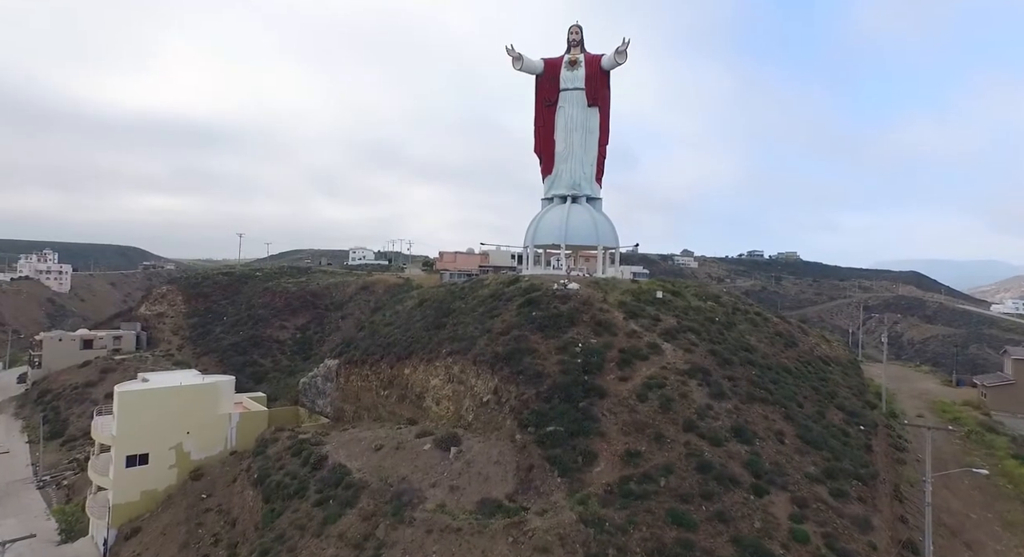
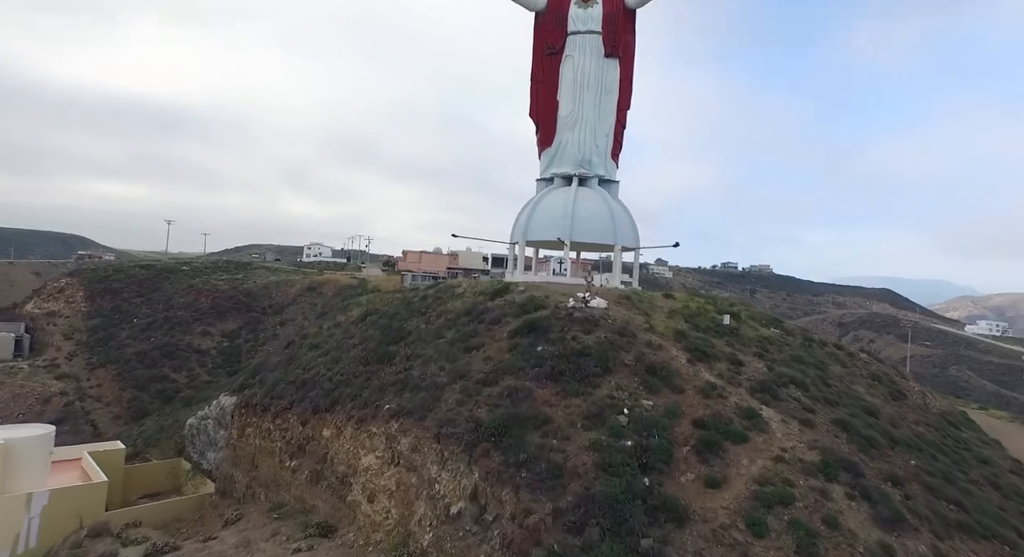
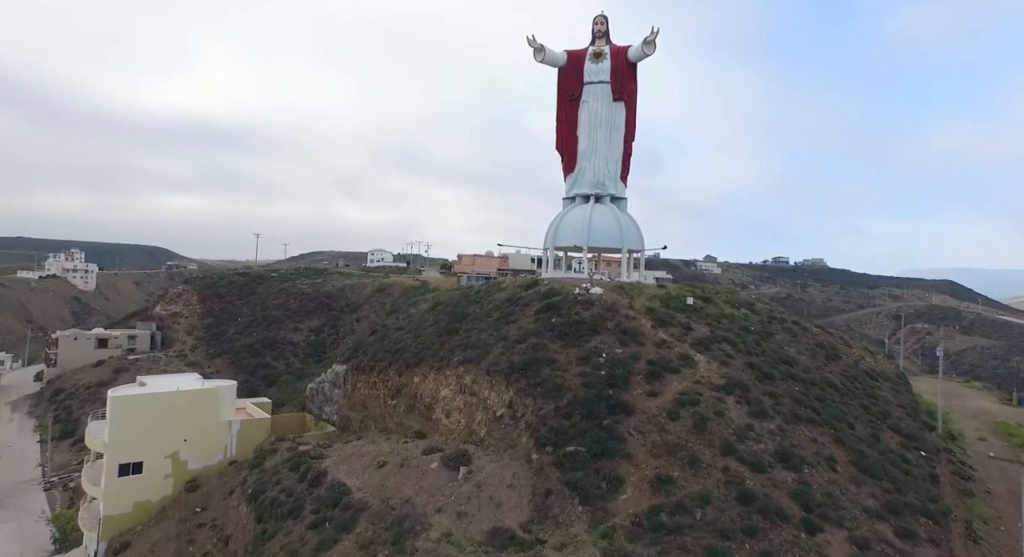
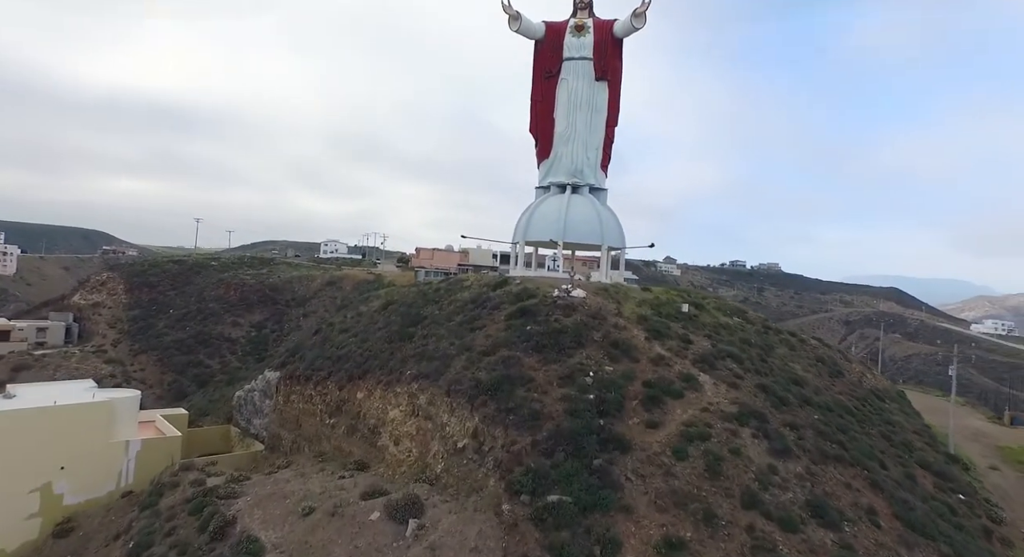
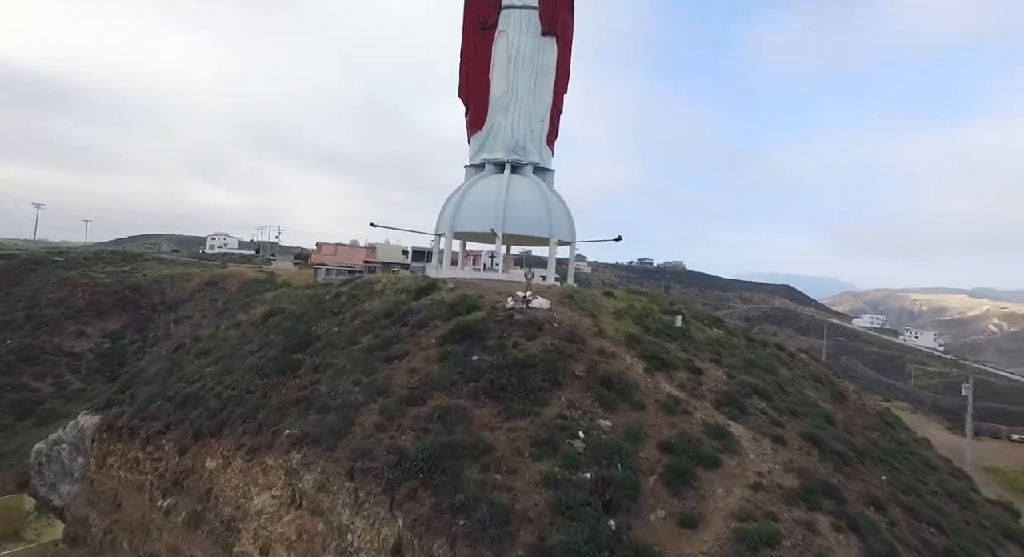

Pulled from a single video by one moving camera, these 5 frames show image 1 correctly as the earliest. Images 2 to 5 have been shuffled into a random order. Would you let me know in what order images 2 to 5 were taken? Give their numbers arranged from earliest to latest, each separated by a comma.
3, 4, 2, 5
